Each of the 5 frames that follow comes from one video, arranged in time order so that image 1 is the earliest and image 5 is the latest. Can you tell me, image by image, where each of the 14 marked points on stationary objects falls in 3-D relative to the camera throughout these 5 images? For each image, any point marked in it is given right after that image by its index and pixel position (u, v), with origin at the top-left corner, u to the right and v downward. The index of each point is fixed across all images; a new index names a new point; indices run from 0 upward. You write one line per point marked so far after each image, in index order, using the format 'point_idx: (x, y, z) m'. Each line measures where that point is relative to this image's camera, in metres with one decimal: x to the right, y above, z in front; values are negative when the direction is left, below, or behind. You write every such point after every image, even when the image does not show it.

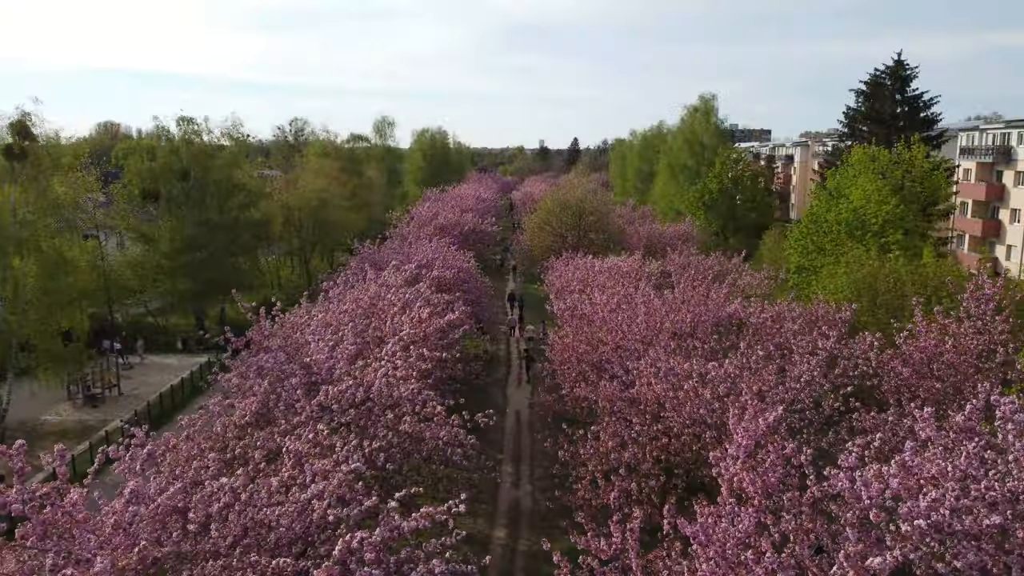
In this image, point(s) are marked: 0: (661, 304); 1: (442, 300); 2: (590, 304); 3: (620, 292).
0: (+3.6, -0.4, +16.0) m
1: (-2.0, -0.4, +18.5) m
2: (+2.3, -0.5, +18.9) m
3: (+3.1, -0.2, +19.0) m
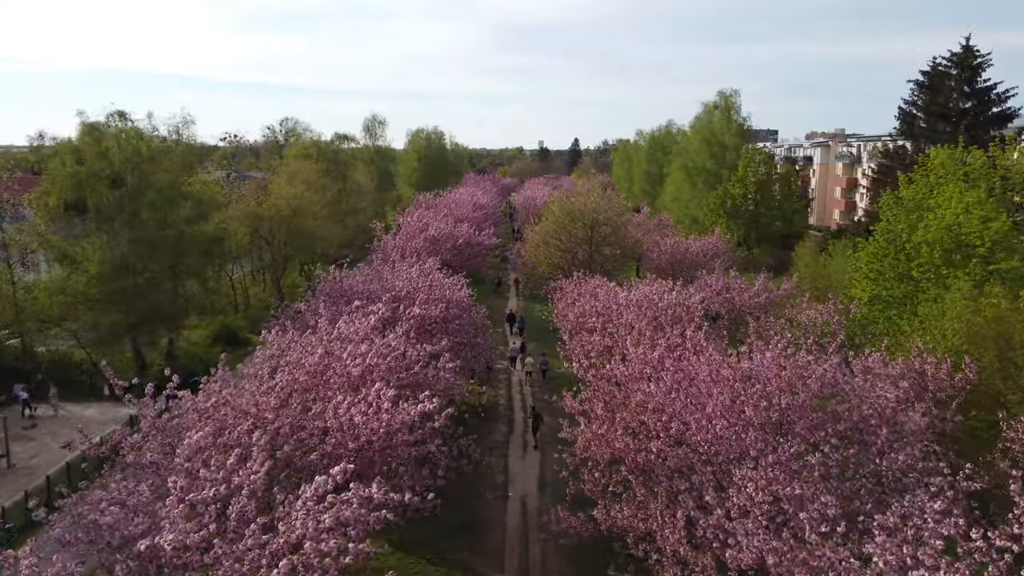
0: (+3.7, -1.4, +11.2) m
1: (-1.9, -1.4, +13.6) m
2: (+2.4, -1.5, +14.0) m
3: (+3.2, -1.2, +14.1) m
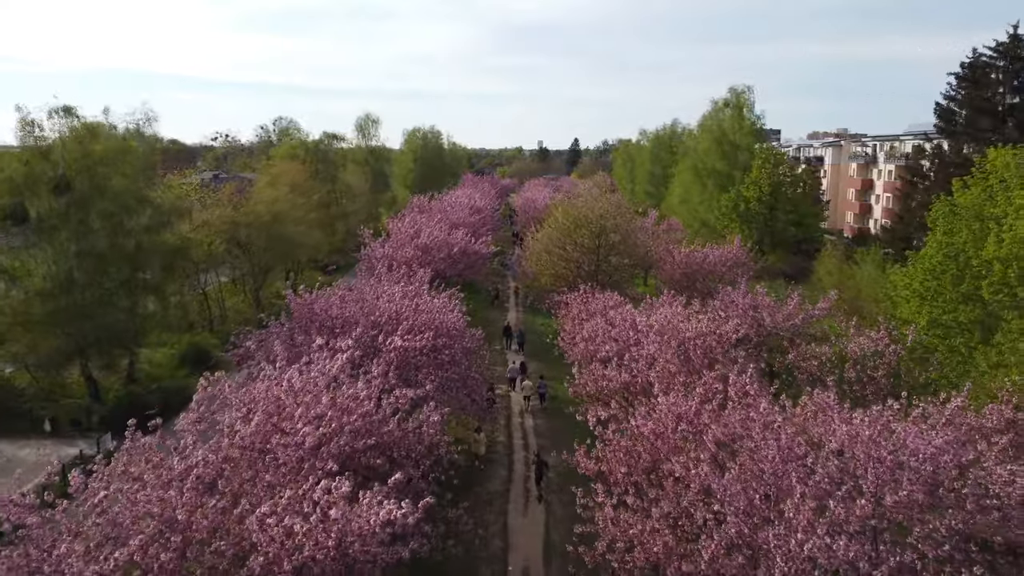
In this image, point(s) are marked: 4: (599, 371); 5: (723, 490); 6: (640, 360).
0: (+3.7, -2.0, +8.5) m
1: (-1.9, -2.0, +10.9) m
2: (+2.4, -2.1, +11.3) m
3: (+3.2, -1.8, +11.4) m
4: (+2.0, -1.9, +15.4) m
5: (+2.6, -2.5, +8.1) m
6: (+2.8, -1.5, +14.6) m
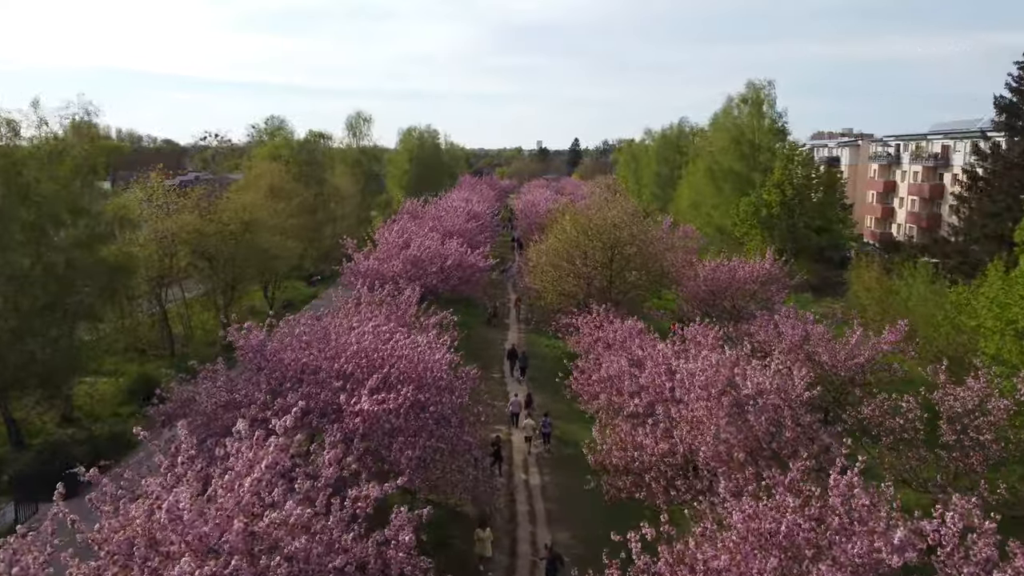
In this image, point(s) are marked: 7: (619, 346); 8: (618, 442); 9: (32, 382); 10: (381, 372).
0: (+3.8, -2.7, +5.0) m
1: (-1.8, -2.7, +7.4) m
2: (+2.4, -2.8, +7.9) m
3: (+3.2, -2.5, +8.0) m
4: (+2.1, -2.6, +12.0) m
5: (+2.6, -3.2, +4.6) m
6: (+2.9, -2.3, +11.1) m
7: (+2.7, -1.4, +16.9) m
8: (+1.9, -2.7, +12.0) m
9: (-12.4, -2.5, +17.2) m
10: (-2.4, -1.5, +12.2) m
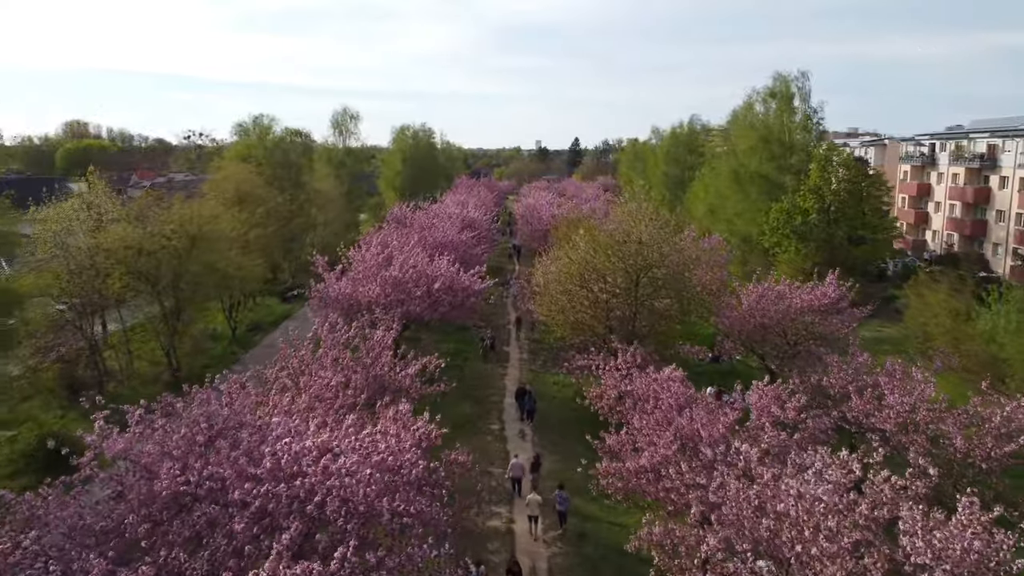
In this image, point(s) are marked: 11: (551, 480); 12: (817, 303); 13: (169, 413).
0: (+3.8, -3.6, +0.4) m
1: (-1.7, -3.6, +2.8) m
2: (+2.5, -3.7, +3.3) m
3: (+3.3, -3.4, +3.4) m
4: (+2.1, -3.6, +7.4) m
5: (+2.7, -4.1, 0.0) m
6: (+2.9, -3.2, +6.5) m
7: (+2.8, -2.3, +12.3) m
8: (+2.0, -3.7, +7.4) m
9: (-12.3, -3.4, +12.6) m
10: (-2.3, -2.4, +7.6) m
11: (+1.0, -5.0, +16.6) m
12: (+9.0, -0.5, +19.4) m
13: (-5.0, -1.9, +9.5) m
